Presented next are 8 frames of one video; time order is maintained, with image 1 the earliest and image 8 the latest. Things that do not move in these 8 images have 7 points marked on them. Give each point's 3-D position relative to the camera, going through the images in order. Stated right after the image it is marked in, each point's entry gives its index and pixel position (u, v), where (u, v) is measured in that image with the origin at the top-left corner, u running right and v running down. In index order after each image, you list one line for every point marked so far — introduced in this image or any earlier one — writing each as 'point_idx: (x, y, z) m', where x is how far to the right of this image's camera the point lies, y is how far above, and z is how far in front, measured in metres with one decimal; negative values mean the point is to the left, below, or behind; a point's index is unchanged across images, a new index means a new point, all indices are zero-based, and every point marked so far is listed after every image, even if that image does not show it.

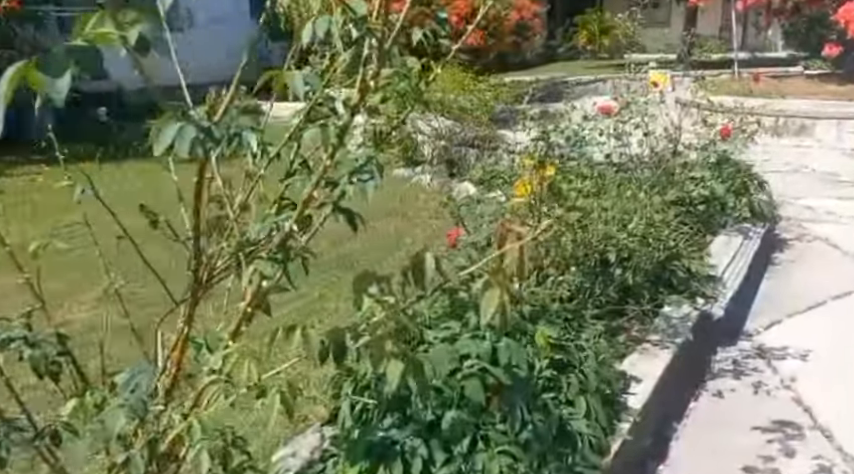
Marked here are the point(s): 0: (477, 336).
0: (+0.1, -0.3, +2.5) m
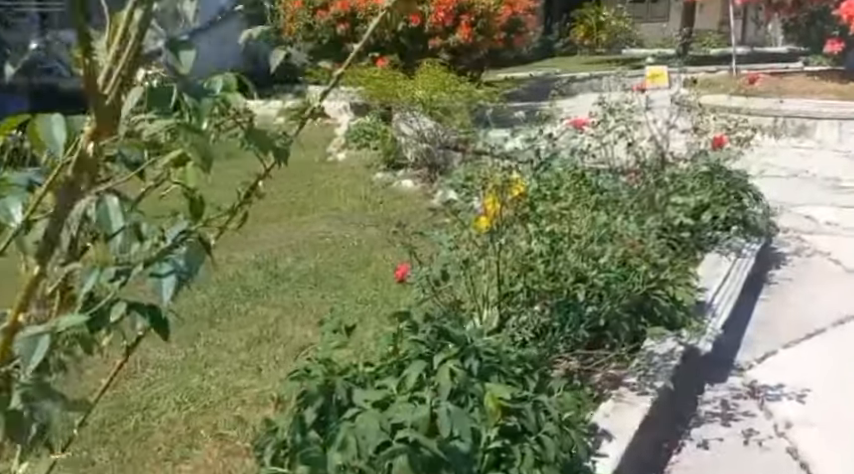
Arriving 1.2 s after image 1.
0: (0.0, -0.4, +2.1) m
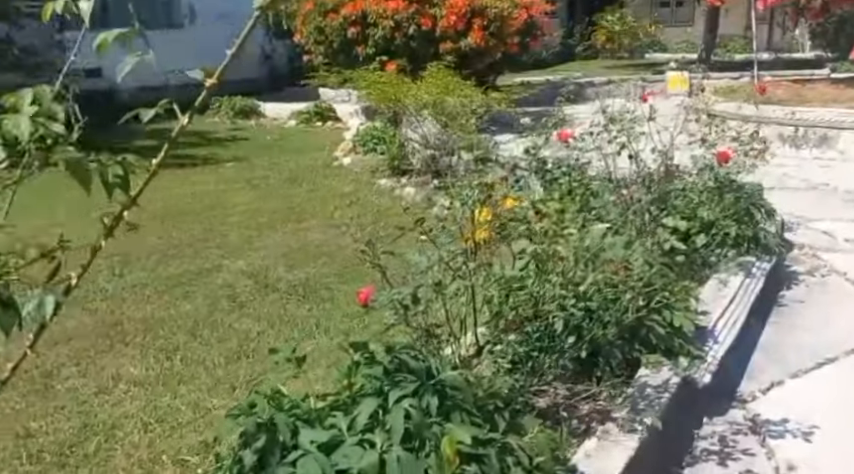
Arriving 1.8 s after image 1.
0: (-0.1, -0.4, +1.9) m
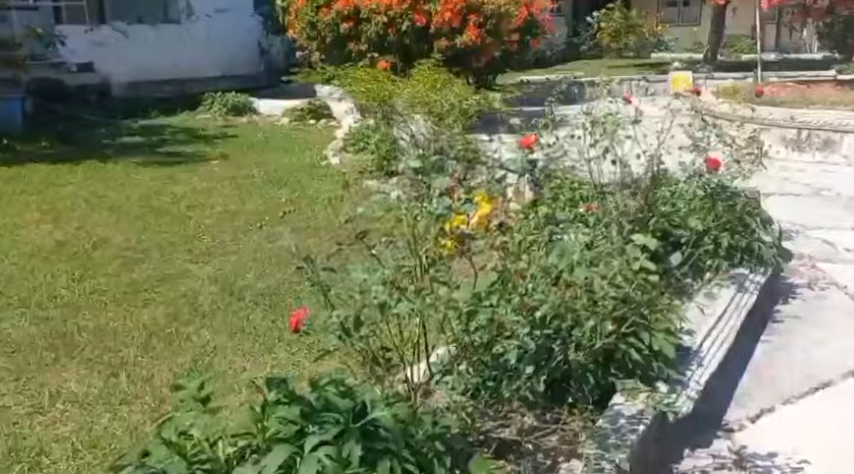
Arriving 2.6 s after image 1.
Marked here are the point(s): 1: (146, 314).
0: (-0.3, -0.5, +1.7) m
1: (-1.3, -0.4, +4.4) m
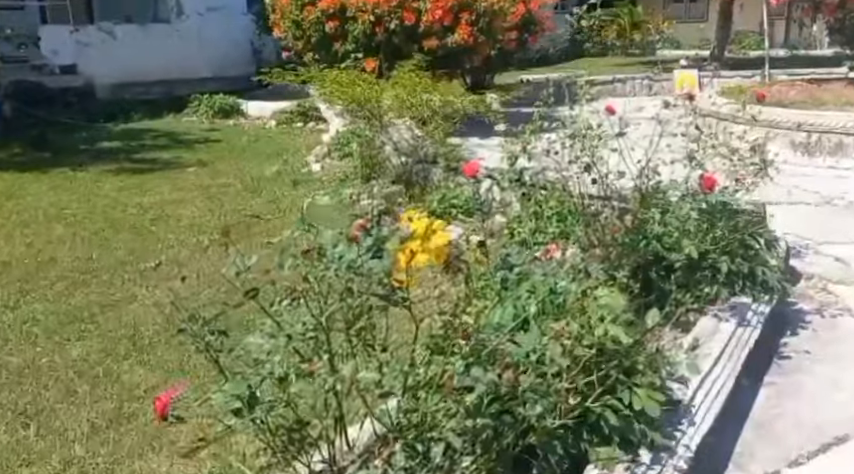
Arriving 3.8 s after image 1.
0: (-0.5, -0.6, +1.2) m
1: (-1.5, -0.5, +4.0) m
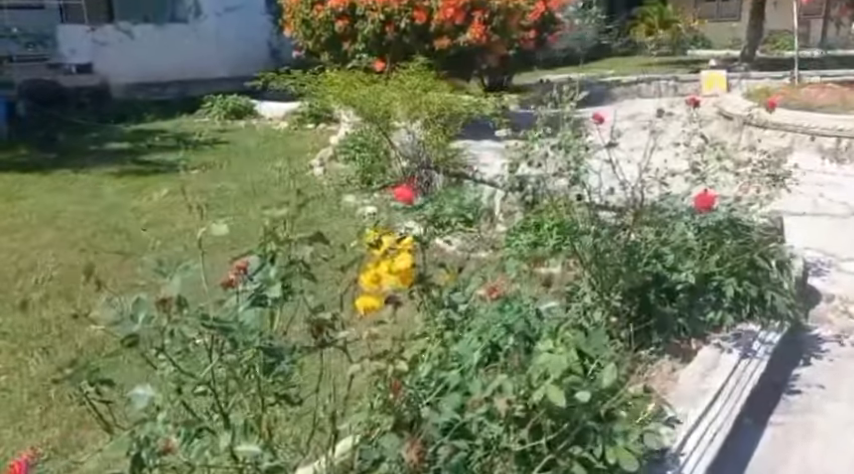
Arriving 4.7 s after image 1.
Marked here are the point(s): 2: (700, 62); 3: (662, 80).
0: (-0.6, -0.6, +0.9) m
1: (-1.6, -0.5, +3.7) m
2: (+5.4, +3.5, +18.5) m
3: (+3.3, +2.2, +13.2) m
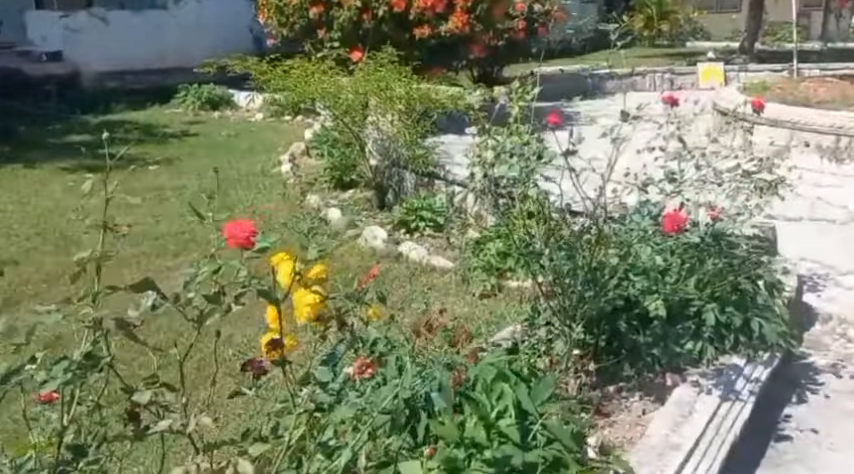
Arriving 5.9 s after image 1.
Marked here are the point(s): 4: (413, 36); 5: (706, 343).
0: (-0.8, -0.7, +0.5) m
1: (-1.8, -0.6, +3.3) m
2: (+5.2, +3.5, +18.1) m
3: (+3.1, +2.3, +12.7) m
4: (-0.1, +1.9, +8.7) m
5: (+0.9, -0.3, +3.0) m
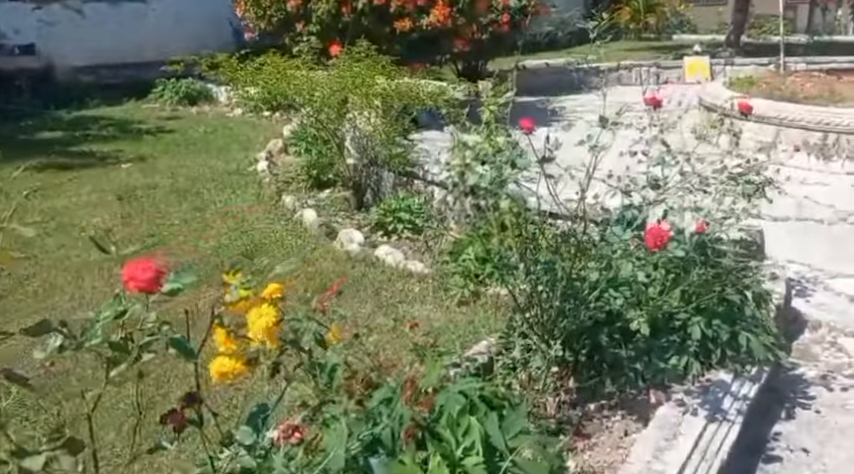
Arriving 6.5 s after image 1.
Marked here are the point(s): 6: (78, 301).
0: (-0.9, -0.8, +0.3) m
1: (-1.9, -0.6, +3.1) m
2: (+4.9, +3.6, +17.9) m
3: (+2.9, +2.3, +12.6) m
4: (-0.3, +1.9, +8.5) m
5: (+0.8, -0.4, +2.9) m
6: (-1.6, -0.3, +4.3) m
